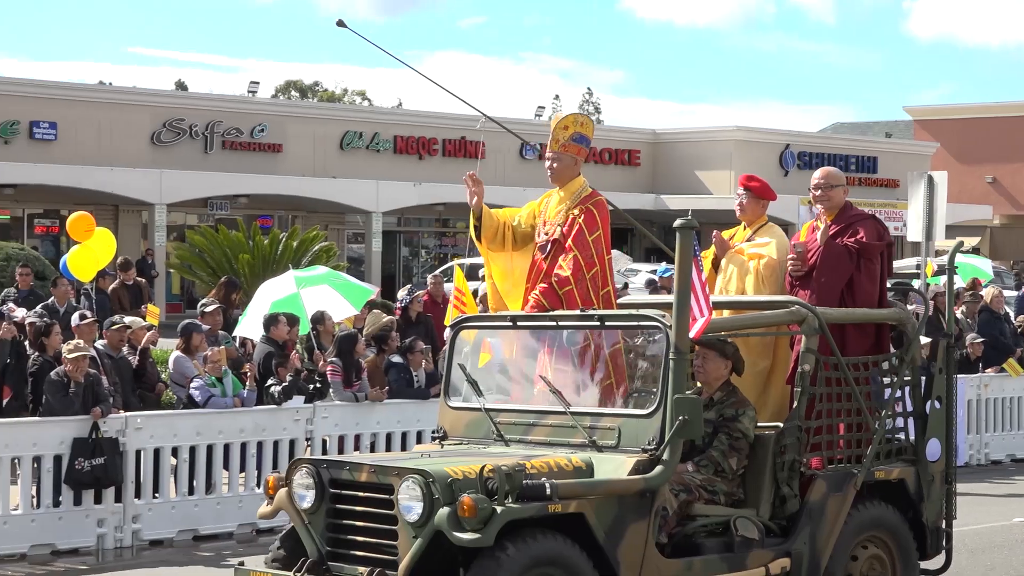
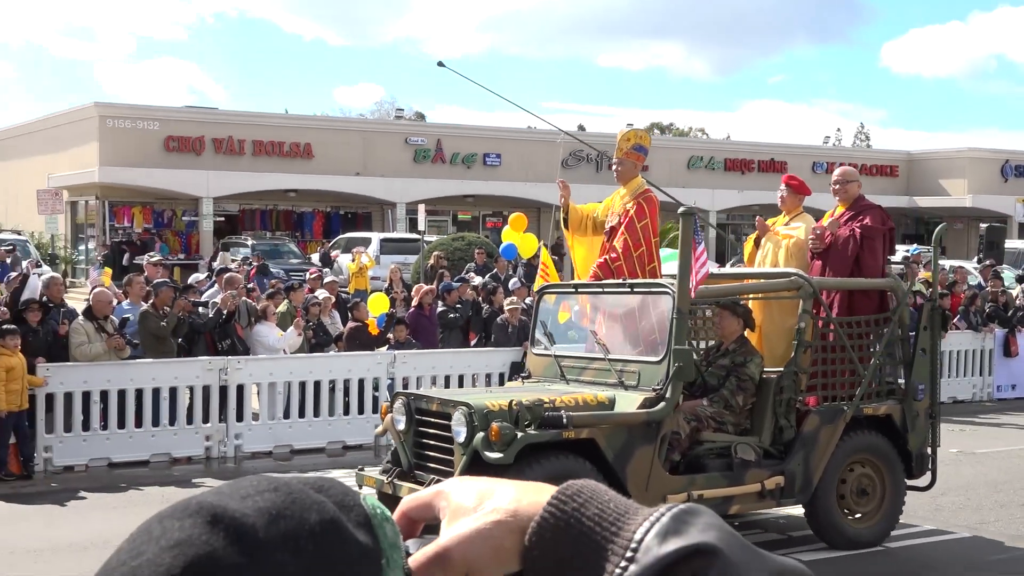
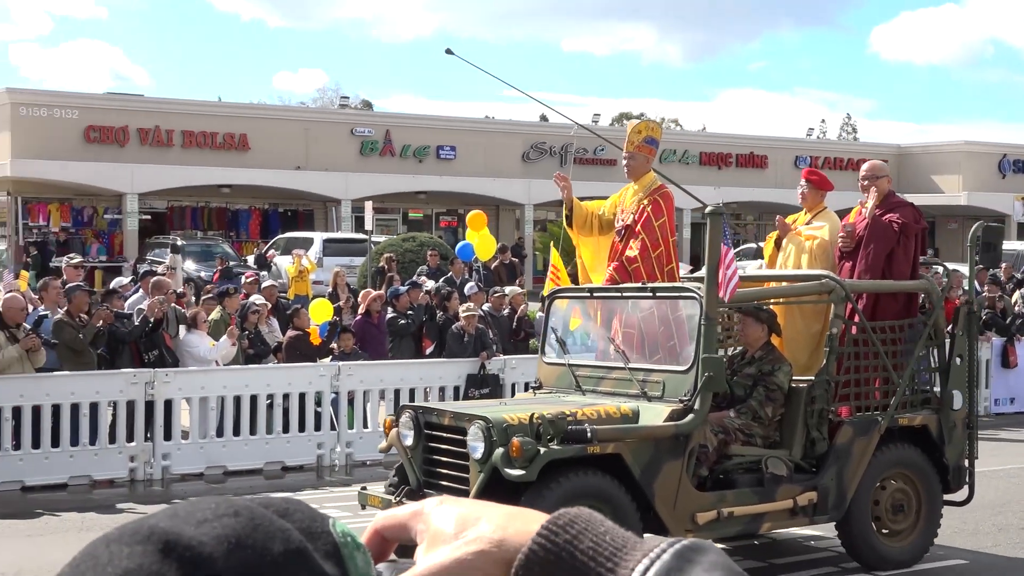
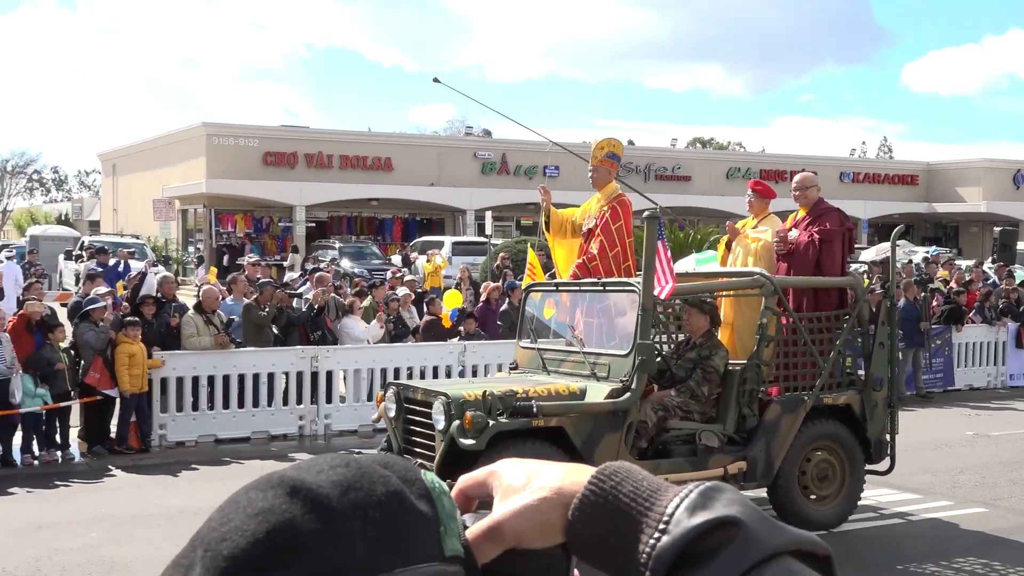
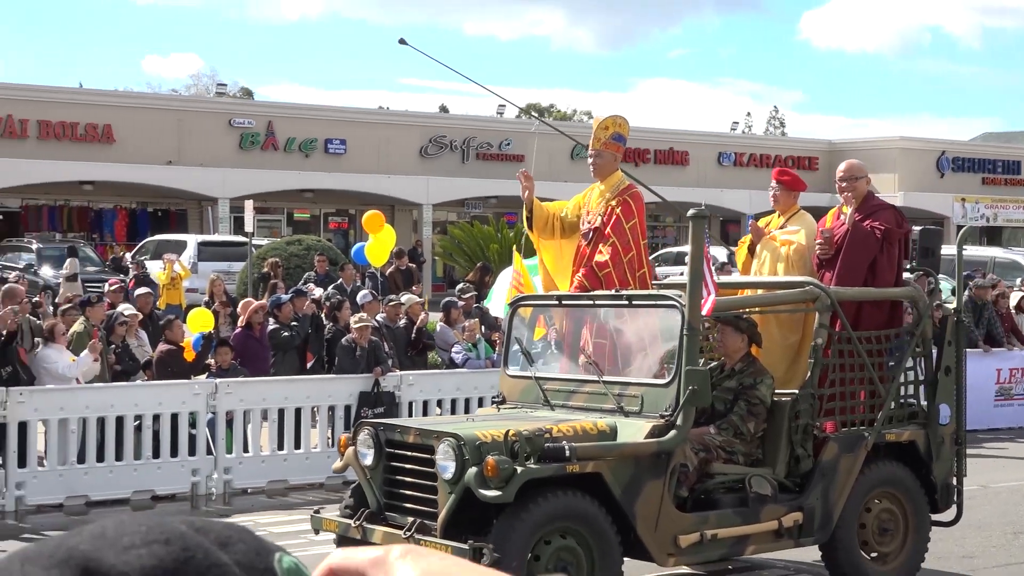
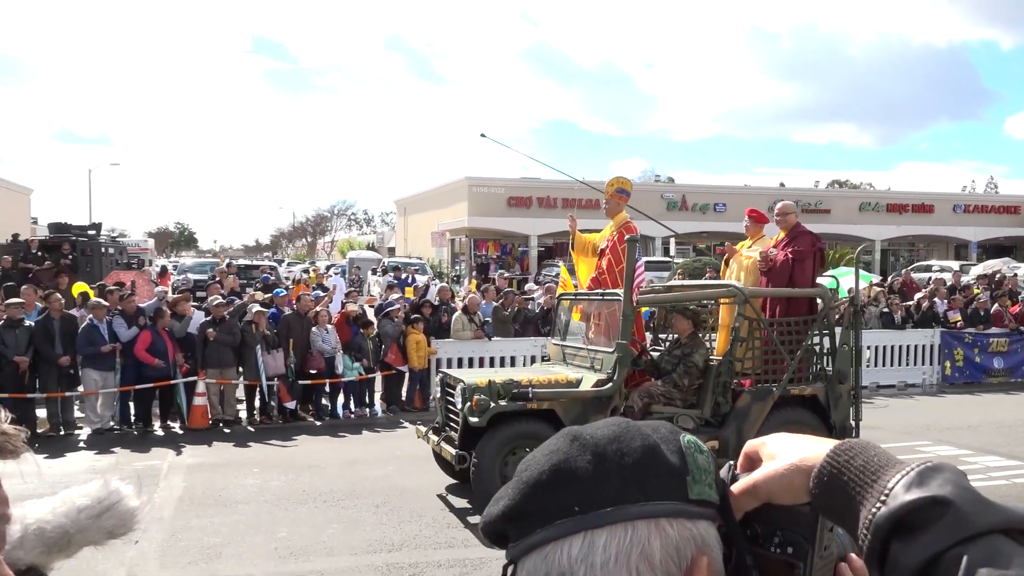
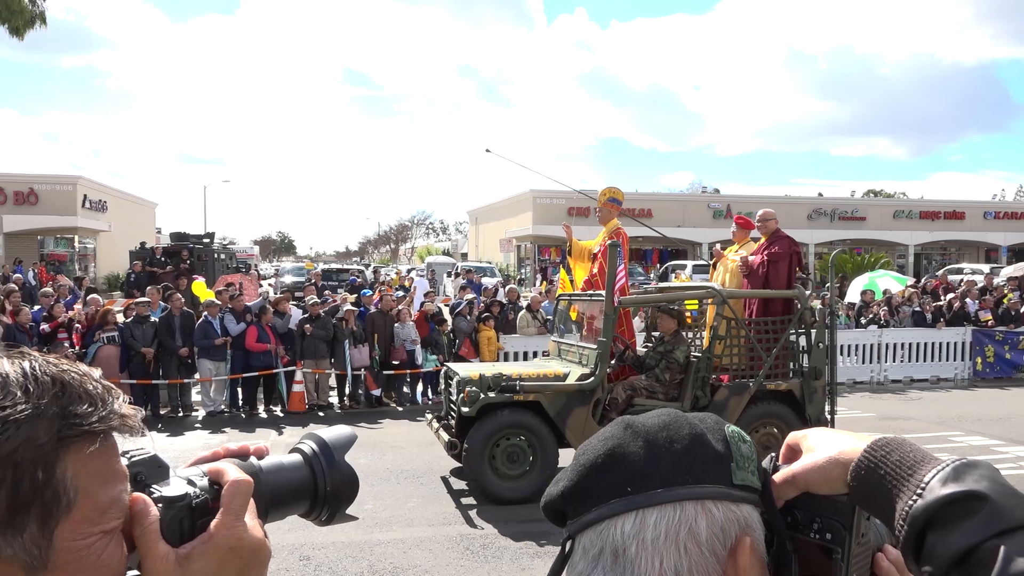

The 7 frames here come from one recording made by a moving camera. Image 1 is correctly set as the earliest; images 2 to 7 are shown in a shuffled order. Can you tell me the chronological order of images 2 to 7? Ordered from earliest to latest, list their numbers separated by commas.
5, 3, 2, 4, 6, 7
